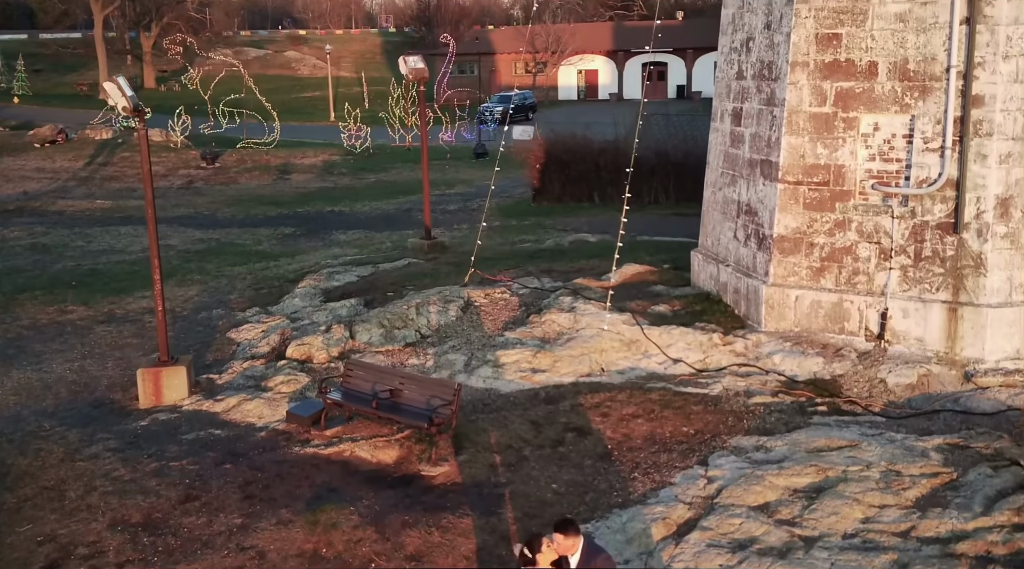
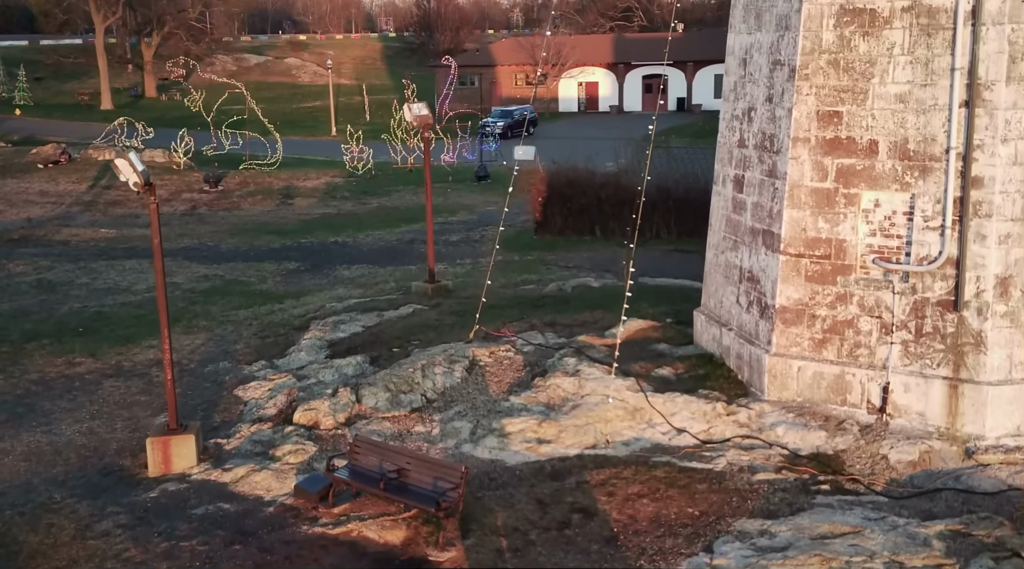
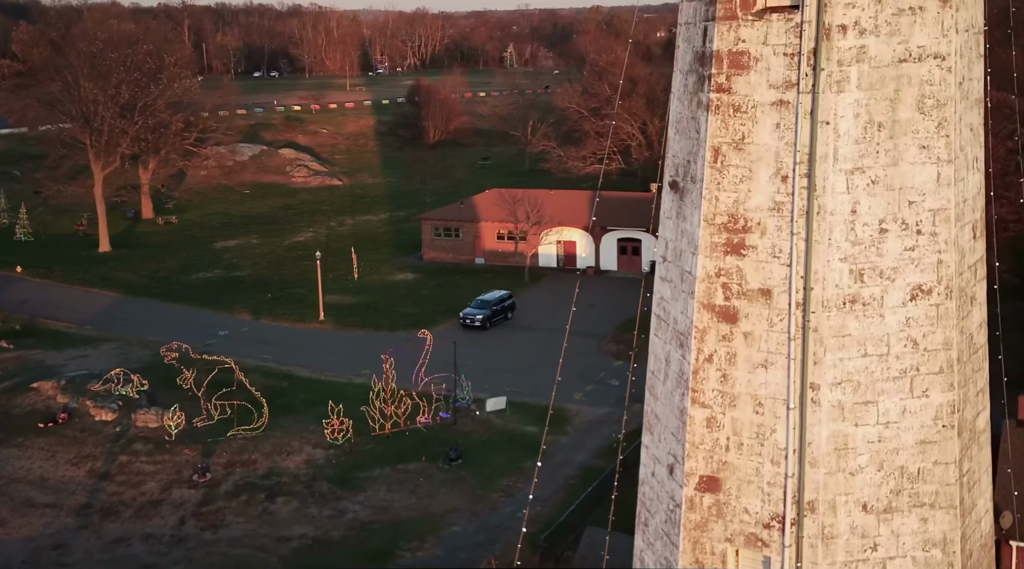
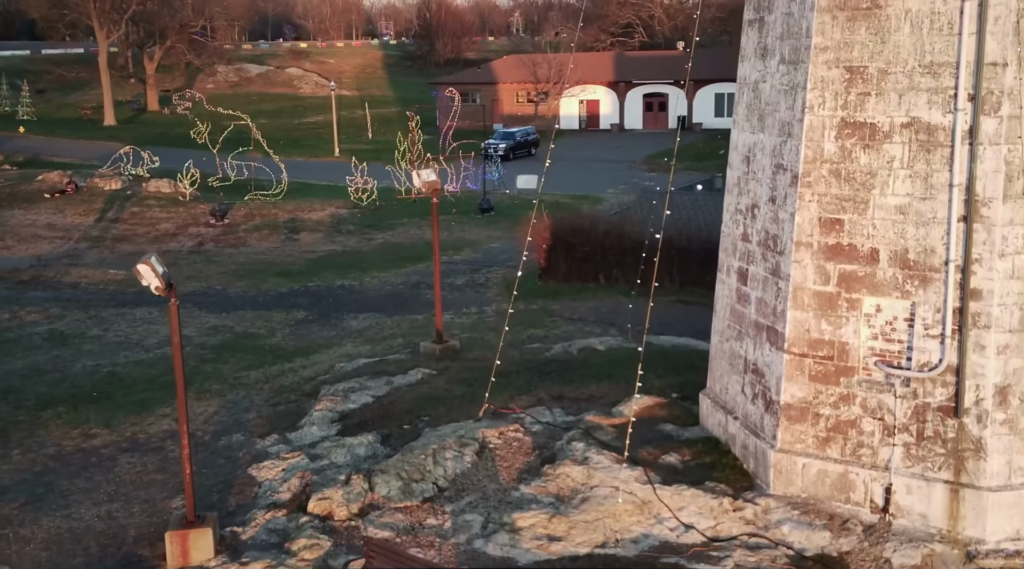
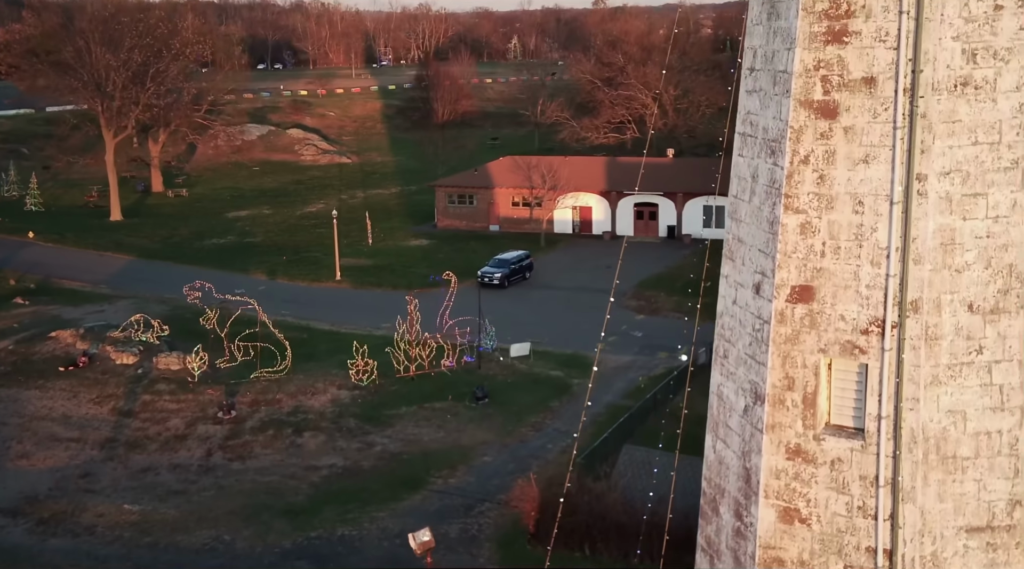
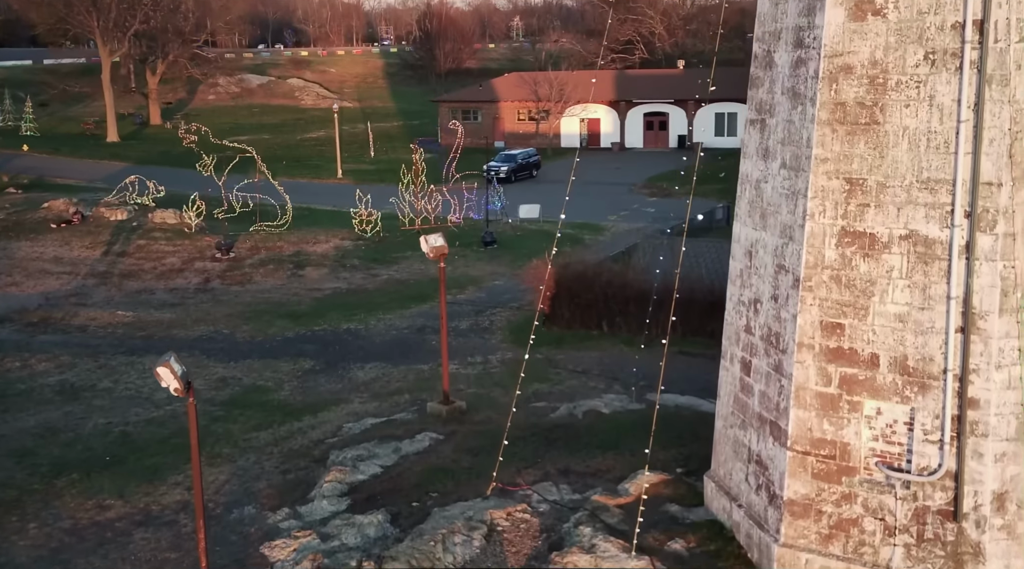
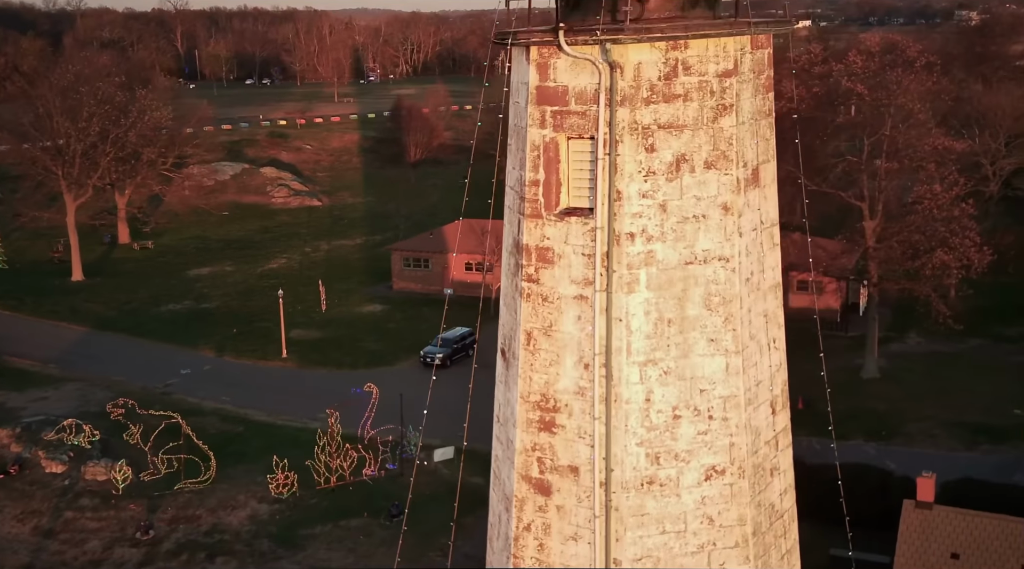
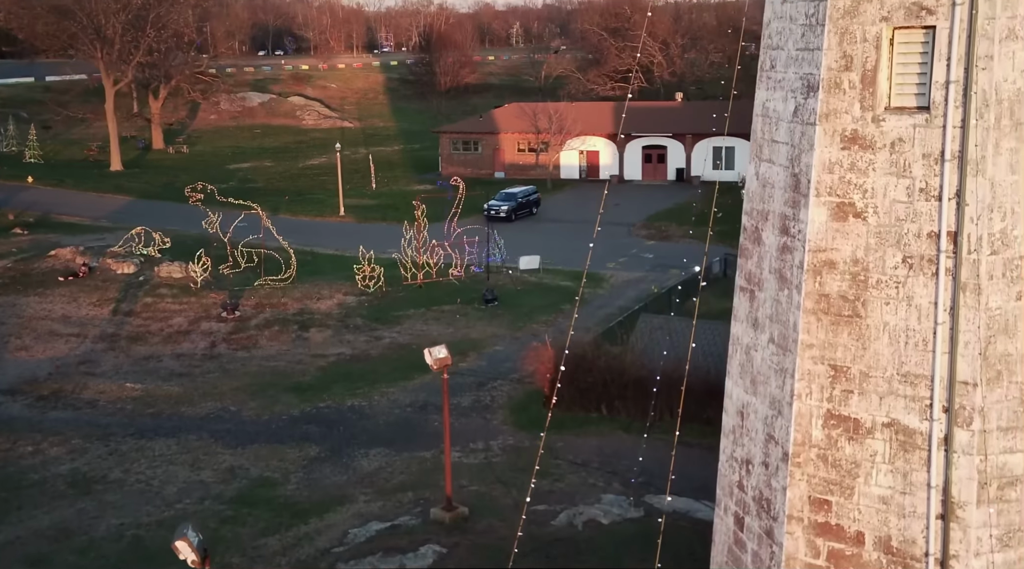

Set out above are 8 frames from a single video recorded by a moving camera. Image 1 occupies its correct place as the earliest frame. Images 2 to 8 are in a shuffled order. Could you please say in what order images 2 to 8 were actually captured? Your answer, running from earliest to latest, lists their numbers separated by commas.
2, 4, 6, 8, 5, 3, 7
